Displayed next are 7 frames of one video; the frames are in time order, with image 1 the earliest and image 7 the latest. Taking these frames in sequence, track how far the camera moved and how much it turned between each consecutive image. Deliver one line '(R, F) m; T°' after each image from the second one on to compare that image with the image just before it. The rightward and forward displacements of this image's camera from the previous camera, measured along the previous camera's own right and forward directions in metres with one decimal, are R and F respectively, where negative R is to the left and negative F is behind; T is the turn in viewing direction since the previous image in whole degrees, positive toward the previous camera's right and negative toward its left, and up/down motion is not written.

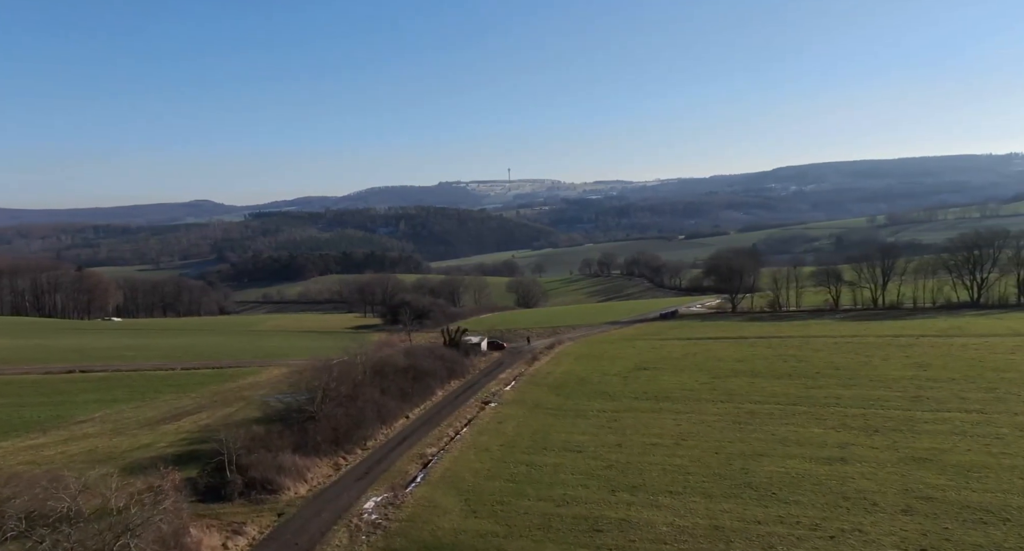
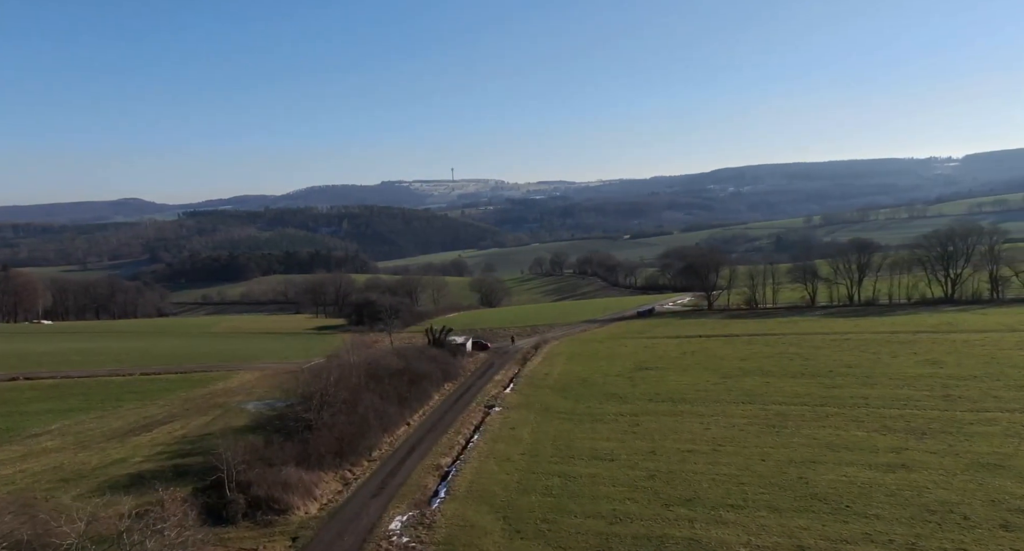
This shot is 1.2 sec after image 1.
(-3.2, +3.6) m; +3°
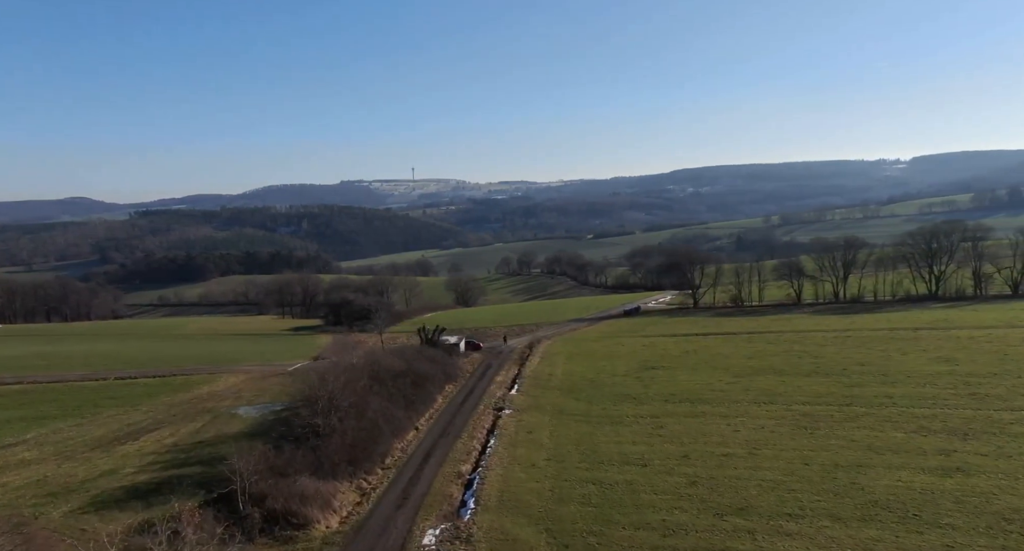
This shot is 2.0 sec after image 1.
(-2.4, +2.3) m; +2°
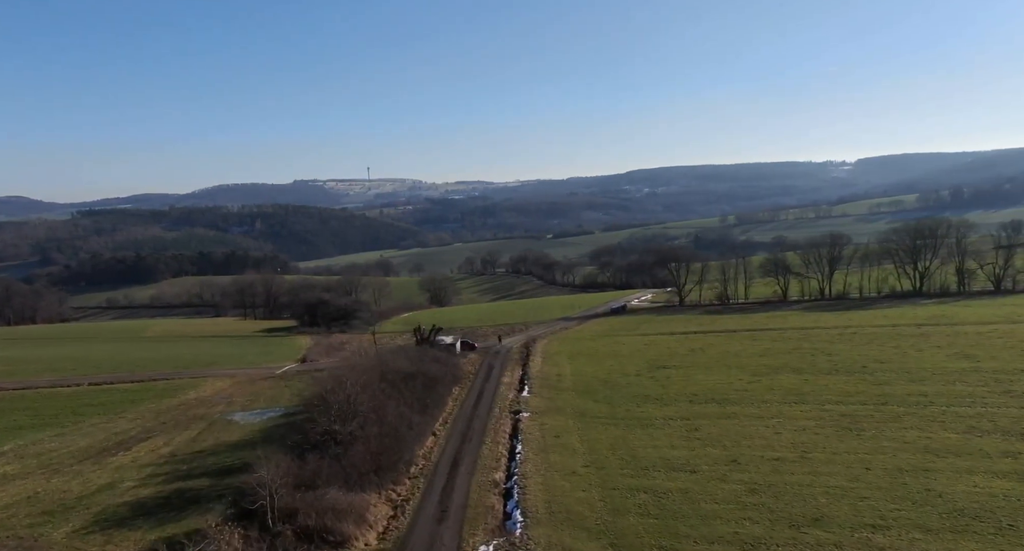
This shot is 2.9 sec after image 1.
(-2.8, +2.5) m; +2°
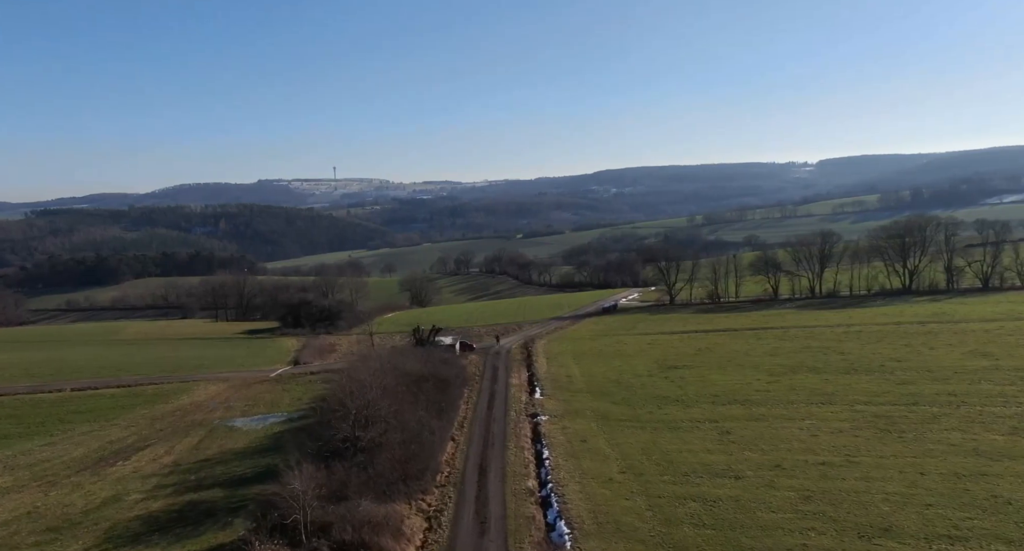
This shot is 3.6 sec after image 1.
(-2.2, +1.8) m; +2°
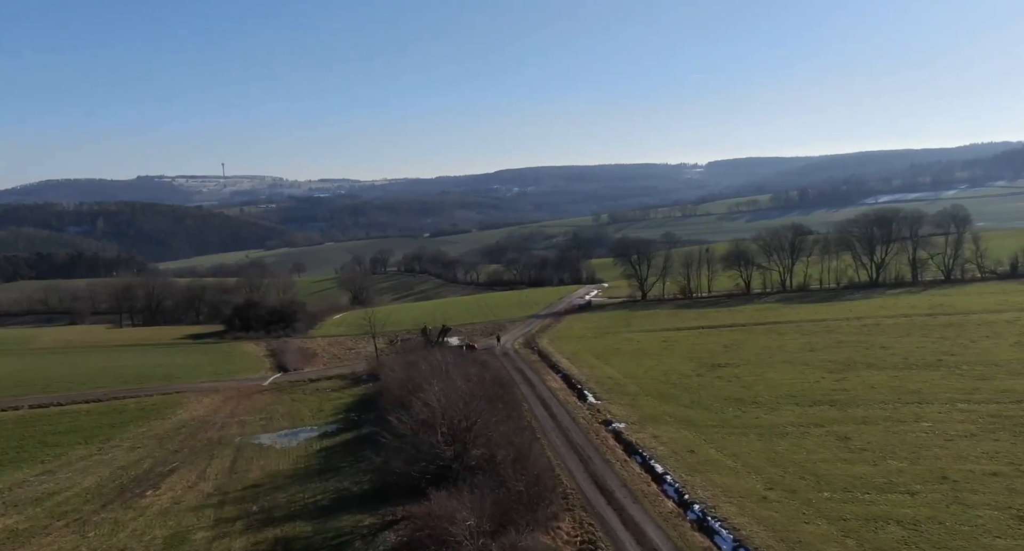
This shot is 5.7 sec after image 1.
(-7.1, +4.9) m; +5°
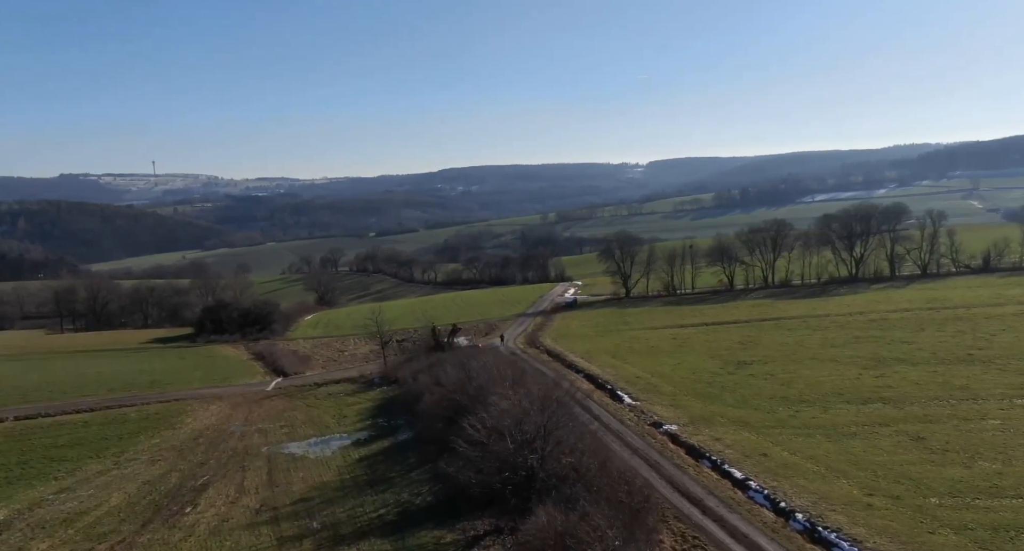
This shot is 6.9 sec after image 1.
(-4.2, +2.0) m; +3°
